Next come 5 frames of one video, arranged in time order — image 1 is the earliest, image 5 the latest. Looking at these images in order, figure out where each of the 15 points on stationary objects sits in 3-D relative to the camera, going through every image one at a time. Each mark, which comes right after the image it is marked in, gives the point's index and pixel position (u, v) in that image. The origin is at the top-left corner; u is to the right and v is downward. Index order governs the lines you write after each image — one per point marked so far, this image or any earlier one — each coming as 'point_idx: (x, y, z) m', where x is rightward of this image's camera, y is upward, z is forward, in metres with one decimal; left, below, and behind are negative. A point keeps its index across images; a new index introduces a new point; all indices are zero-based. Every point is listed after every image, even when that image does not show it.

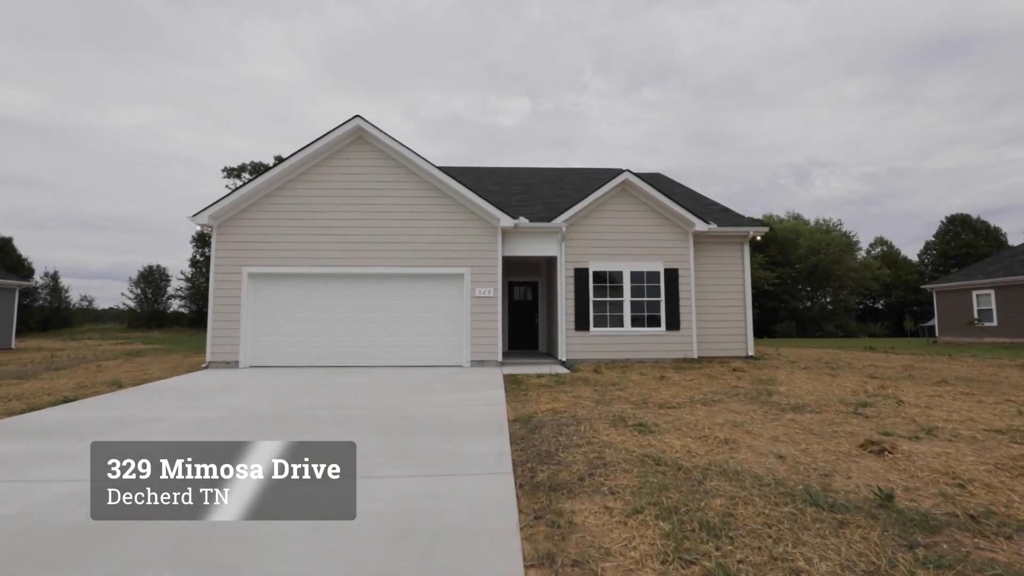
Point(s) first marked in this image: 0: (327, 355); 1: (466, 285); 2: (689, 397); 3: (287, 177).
0: (-4.1, -1.5, +11.2) m
1: (-1.1, +0.1, +11.4) m
2: (+2.5, -1.5, +6.9) m
3: (-5.2, +2.6, +11.3) m
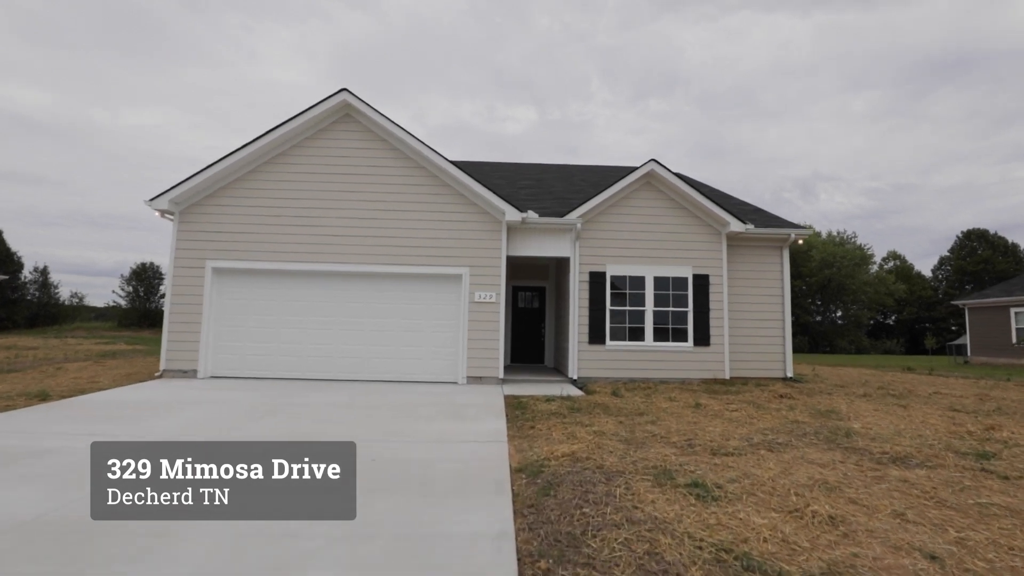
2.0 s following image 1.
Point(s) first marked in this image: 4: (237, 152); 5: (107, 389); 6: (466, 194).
0: (-4.1, -1.5, +9.6) m
1: (-1.0, 0.0, +9.8) m
2: (+2.5, -1.6, +5.3) m
3: (-5.0, +2.6, +9.9) m
4: (-5.3, +2.6, +9.4) m
5: (-7.0, -1.8, +8.6) m
6: (-1.0, +1.9, +9.9) m
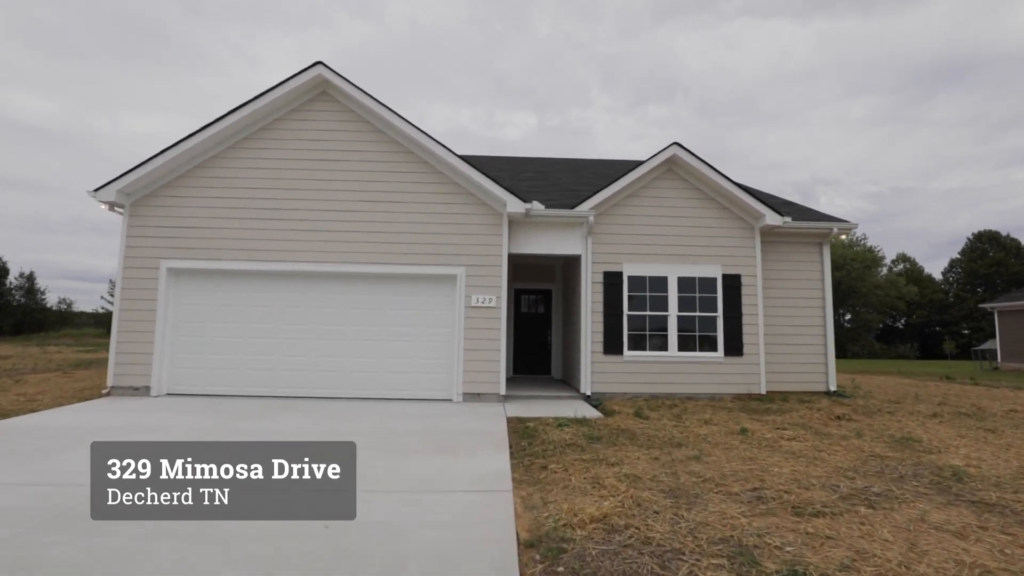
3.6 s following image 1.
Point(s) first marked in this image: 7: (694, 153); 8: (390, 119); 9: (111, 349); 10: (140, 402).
0: (-4.0, -1.6, +8.3) m
1: (-0.9, 0.0, +8.5) m
2: (+2.6, -1.6, +4.0) m
3: (-5.0, +2.5, +8.6) m
4: (-5.2, +2.5, +8.2) m
5: (-7.0, -1.8, +7.3) m
6: (-0.9, +1.9, +8.7) m
7: (+3.2, +2.4, +8.7) m
8: (-2.1, +2.9, +8.4) m
9: (-6.7, -1.0, +8.2) m
10: (-5.9, -1.8, +7.8) m
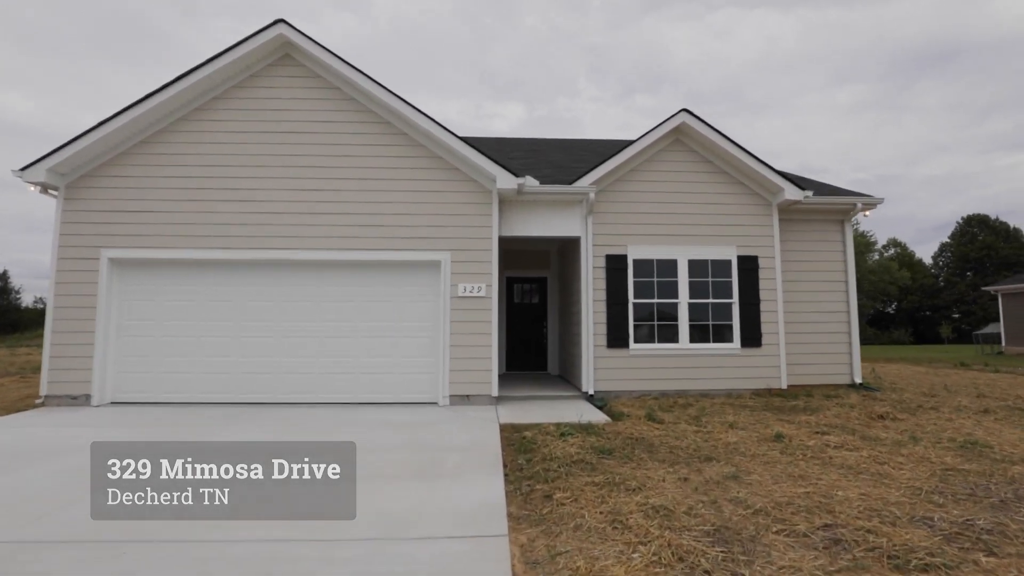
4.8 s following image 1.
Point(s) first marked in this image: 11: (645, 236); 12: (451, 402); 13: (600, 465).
0: (-4.1, -1.4, +7.3) m
1: (-1.0, +0.2, +7.6) m
2: (+2.5, -1.4, +3.1) m
3: (-5.1, +2.6, +7.5) m
4: (-5.4, +2.6, +7.1) m
5: (-7.0, -1.7, +6.2) m
6: (-1.1, +2.1, +7.6) m
7: (+3.1, +2.6, +7.8) m
8: (-2.3, +3.0, +7.4) m
9: (-6.8, -0.9, +7.1) m
10: (-5.9, -1.7, +6.7) m
11: (+2.1, +0.8, +7.9) m
12: (-0.9, -1.7, +7.4) m
13: (+0.8, -1.5, +4.3) m
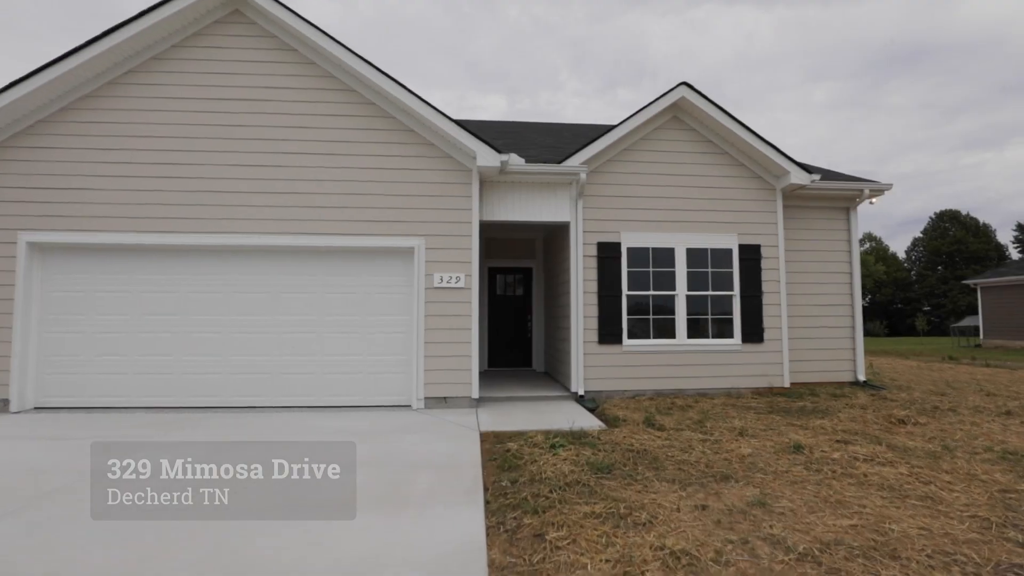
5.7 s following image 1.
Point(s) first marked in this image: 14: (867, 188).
0: (-4.4, -1.3, +6.4) m
1: (-1.3, +0.3, +6.8) m
2: (+2.5, -1.4, +2.5) m
3: (-5.4, +2.8, +6.5) m
4: (-5.6, +2.8, +6.1) m
5: (-7.2, -1.6, +5.3) m
6: (-1.3, +2.2, +6.8) m
7: (+2.8, +2.8, +7.1) m
8: (-2.5, +3.2, +6.5) m
9: (-7.0, -0.8, +6.2) m
10: (-6.2, -1.6, +5.8) m
11: (+1.9, +1.0, +7.3) m
12: (-1.1, -1.6, +6.6) m
13: (+0.6, -1.4, +3.6) m
14: (+5.5, +1.5, +7.6) m
